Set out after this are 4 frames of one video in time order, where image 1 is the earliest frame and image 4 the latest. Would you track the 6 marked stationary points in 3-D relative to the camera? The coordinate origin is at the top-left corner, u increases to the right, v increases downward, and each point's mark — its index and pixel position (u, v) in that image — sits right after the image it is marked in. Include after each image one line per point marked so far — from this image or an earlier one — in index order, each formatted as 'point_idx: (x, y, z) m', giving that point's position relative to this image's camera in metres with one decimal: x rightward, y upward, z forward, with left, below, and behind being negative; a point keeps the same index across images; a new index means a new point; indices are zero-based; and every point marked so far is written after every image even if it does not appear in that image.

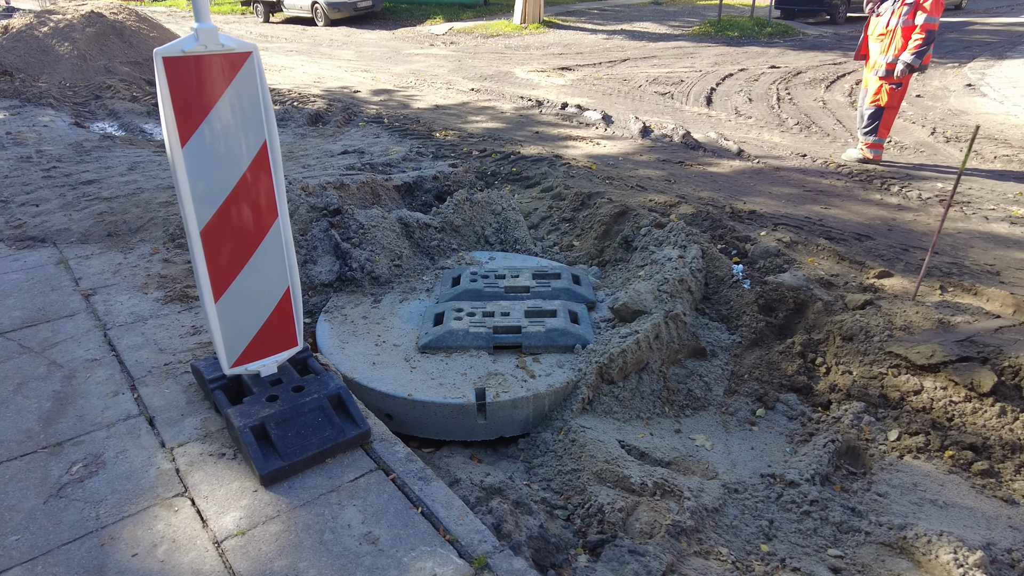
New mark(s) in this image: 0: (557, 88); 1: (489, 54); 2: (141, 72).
0: (+0.7, +3.0, +9.9) m
1: (-0.5, +4.7, +13.2) m
2: (-6.3, +3.7, +10.9) m
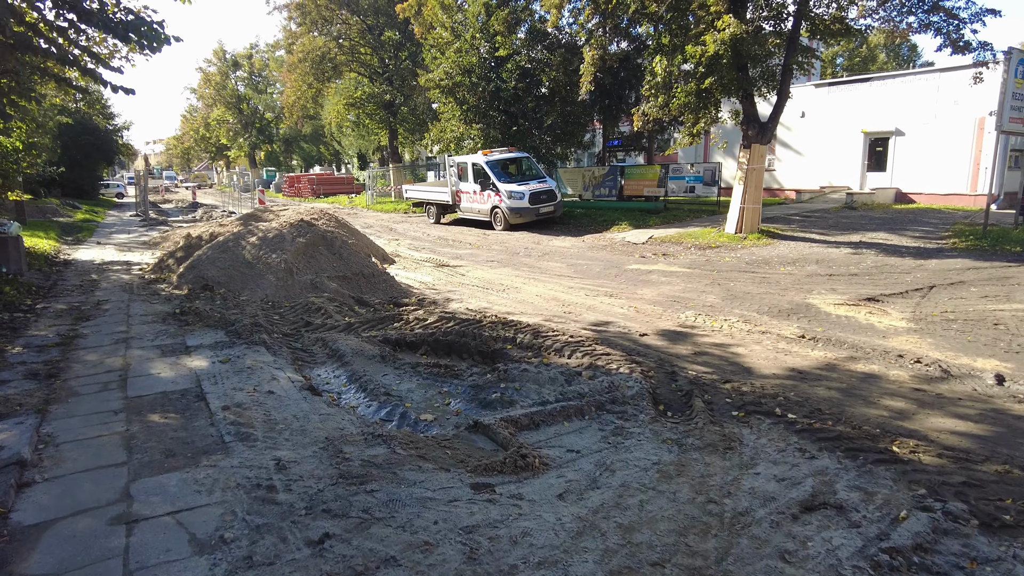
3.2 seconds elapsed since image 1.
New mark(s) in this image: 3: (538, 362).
0: (+4.4, -0.5, +7.1) m
1: (+3.8, +0.2, +10.9) m
2: (-2.3, 0.0, +9.3) m
3: (+0.2, -0.7, +6.0) m
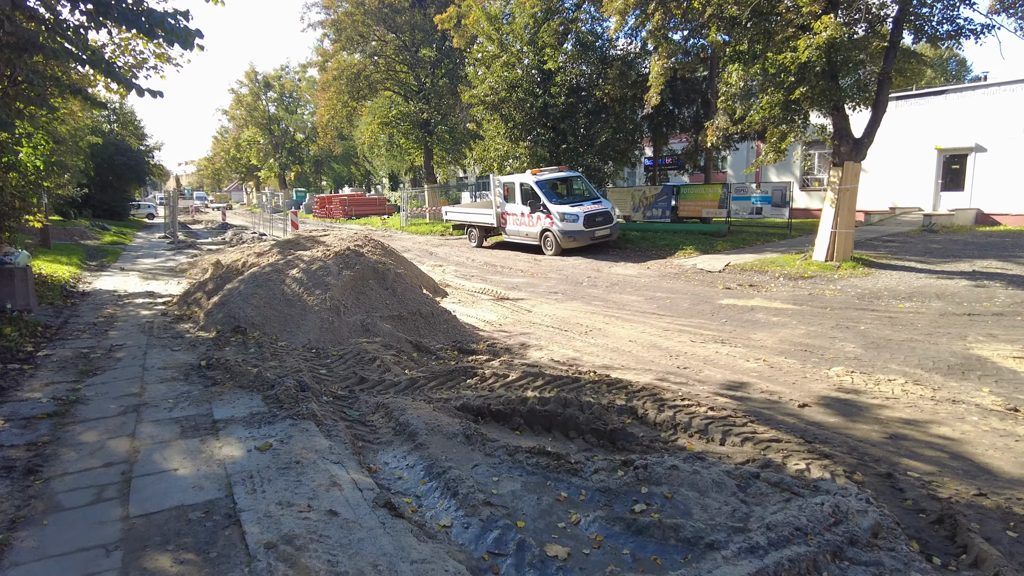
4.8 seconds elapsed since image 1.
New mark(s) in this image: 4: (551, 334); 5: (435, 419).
0: (+5.4, -1.0, +5.4) m
1: (+4.9, -0.4, +9.2) m
2: (-1.3, -0.5, +7.8) m
3: (+1.2, -1.1, +4.5) m
4: (+0.5, -0.6, +8.1) m
5: (-0.6, -1.0, +5.1) m
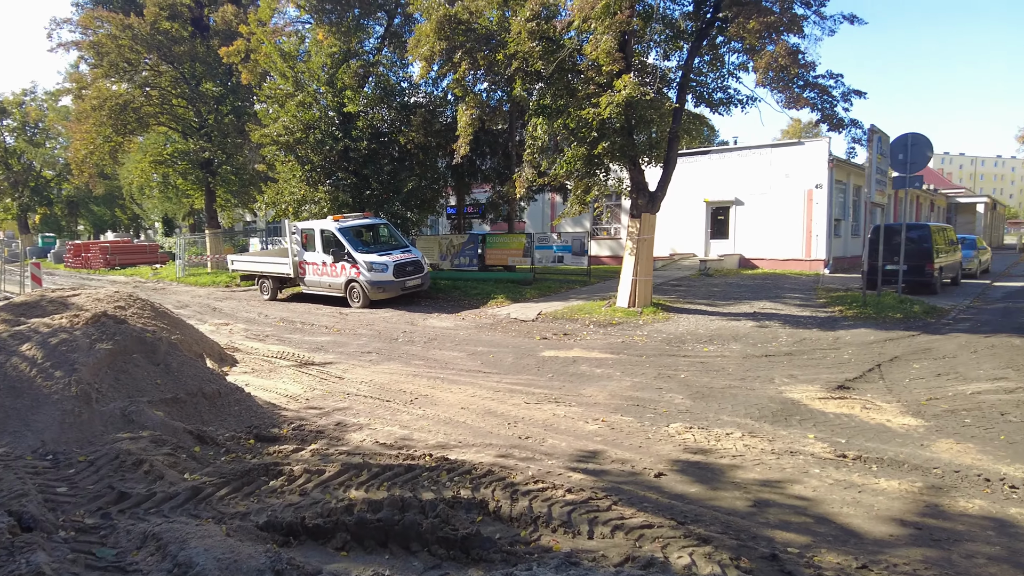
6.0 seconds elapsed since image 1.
0: (+4.0, -1.4, +5.9) m
1: (+2.4, -1.0, +9.4) m
2: (-3.1, -1.2, +6.2) m
3: (+0.2, -1.5, +3.7) m
4: (-1.5, -1.3, +7.0) m
5: (-1.6, -1.5, +3.8) m
